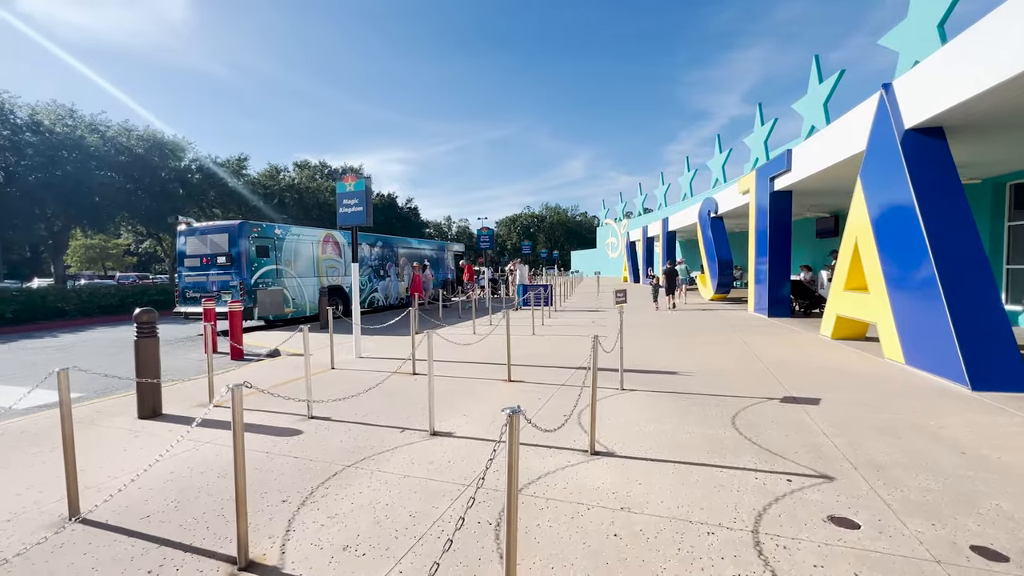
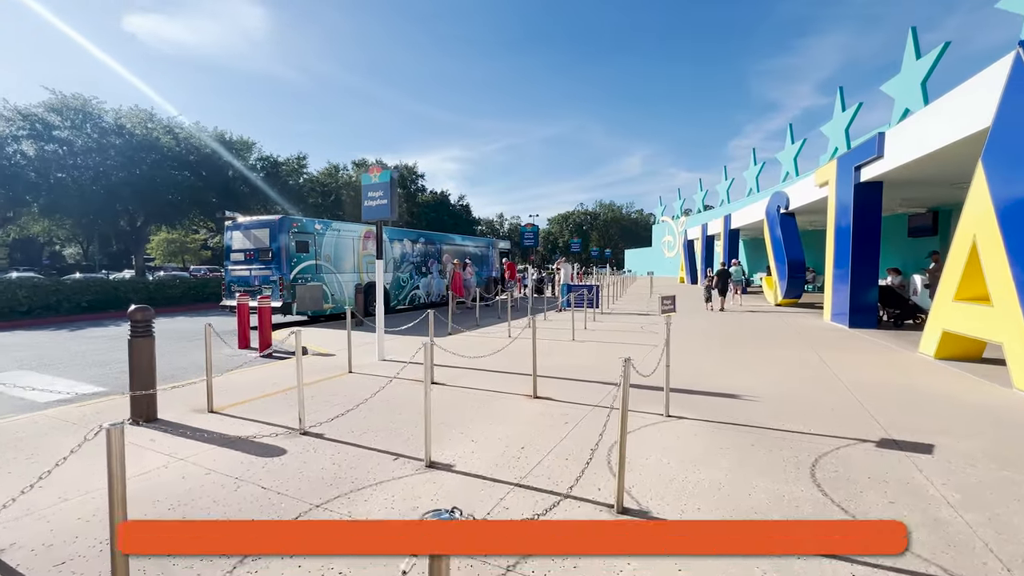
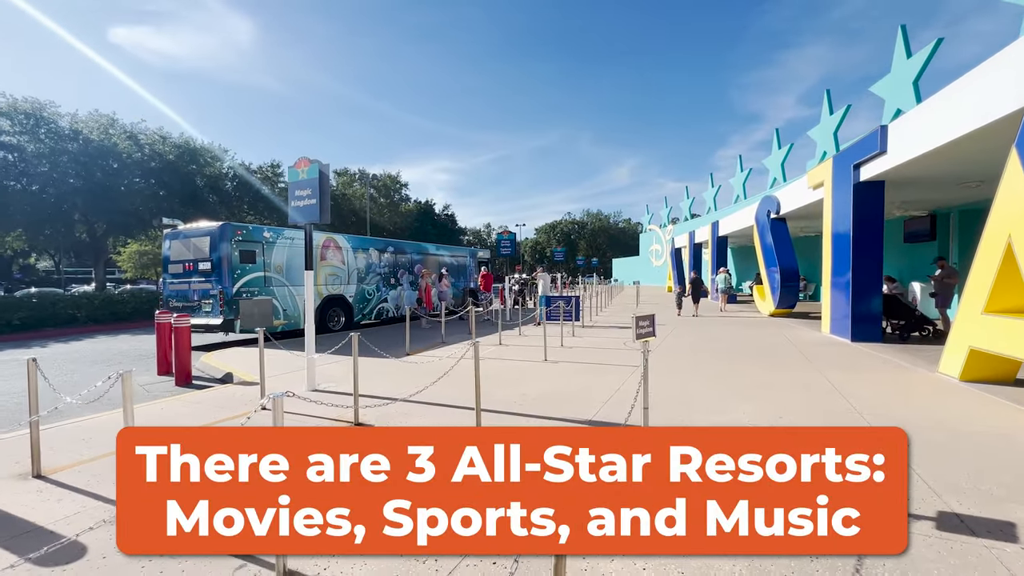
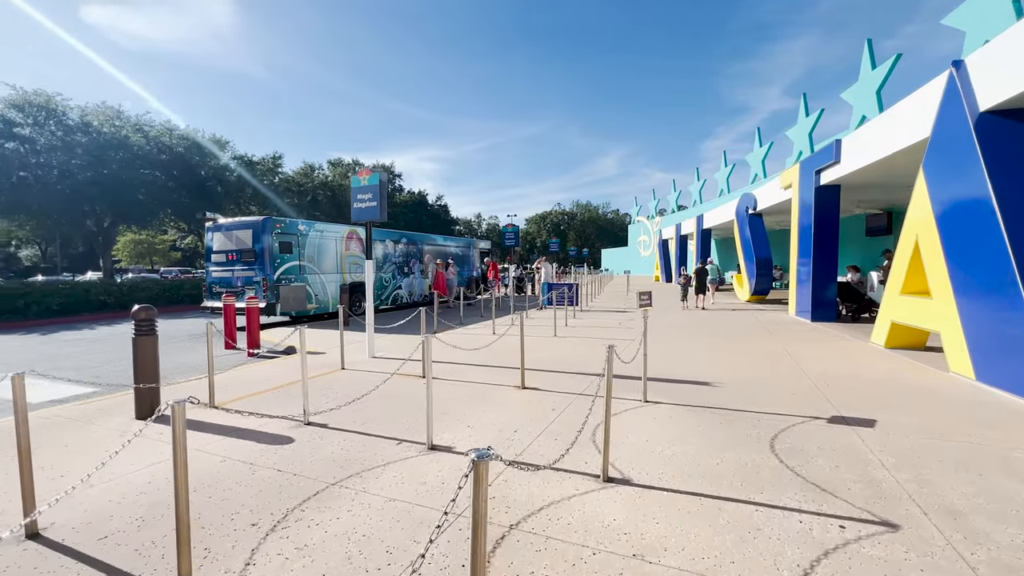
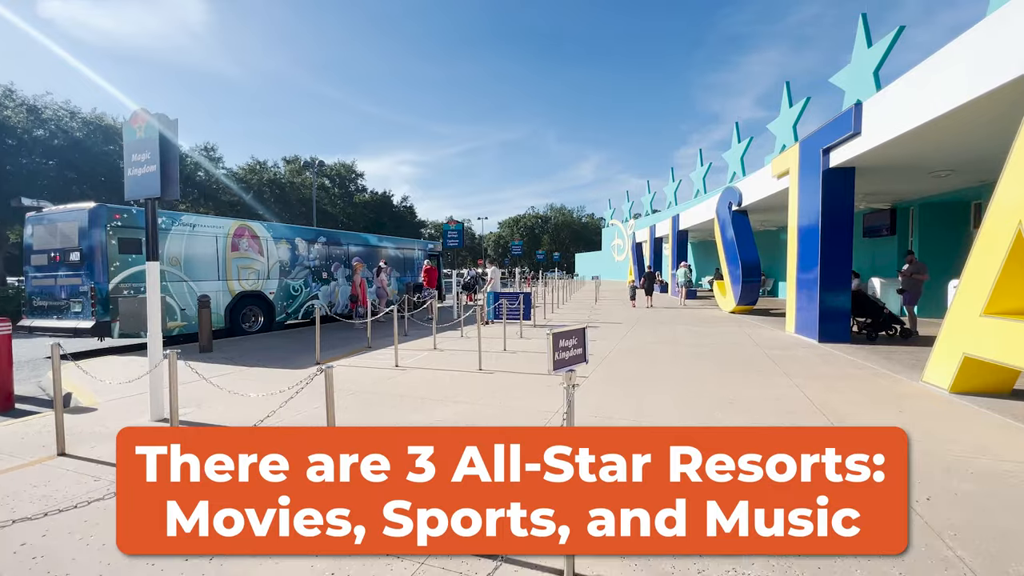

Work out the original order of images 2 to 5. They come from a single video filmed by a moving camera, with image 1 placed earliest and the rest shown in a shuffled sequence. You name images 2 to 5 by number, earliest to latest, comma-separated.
4, 2, 3, 5
